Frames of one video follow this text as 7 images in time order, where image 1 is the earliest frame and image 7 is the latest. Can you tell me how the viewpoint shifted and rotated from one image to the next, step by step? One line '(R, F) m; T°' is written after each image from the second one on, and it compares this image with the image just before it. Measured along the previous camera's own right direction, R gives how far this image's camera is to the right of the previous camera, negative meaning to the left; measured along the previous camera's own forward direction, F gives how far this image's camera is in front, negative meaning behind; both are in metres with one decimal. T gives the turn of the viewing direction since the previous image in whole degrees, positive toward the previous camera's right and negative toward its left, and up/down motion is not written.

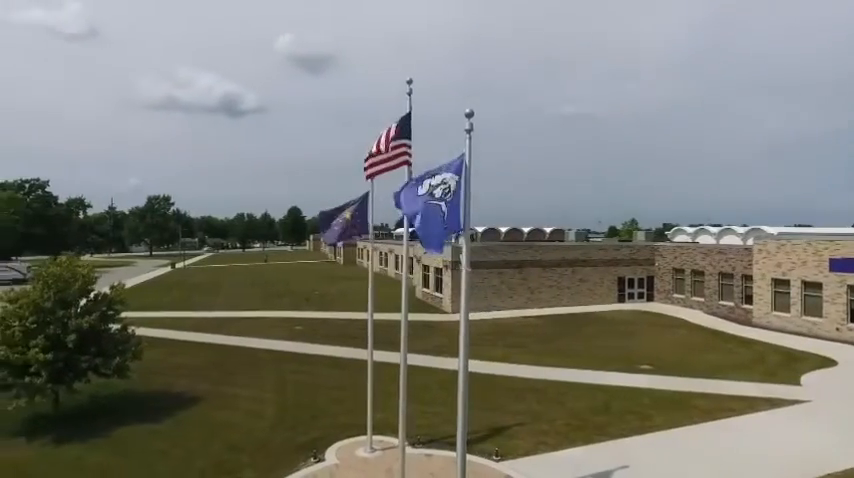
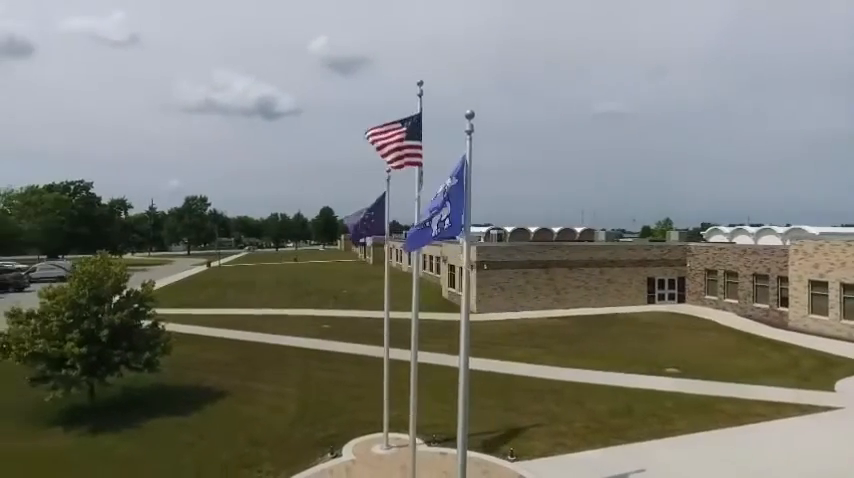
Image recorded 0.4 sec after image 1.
(+0.4, -0.1) m; -3°
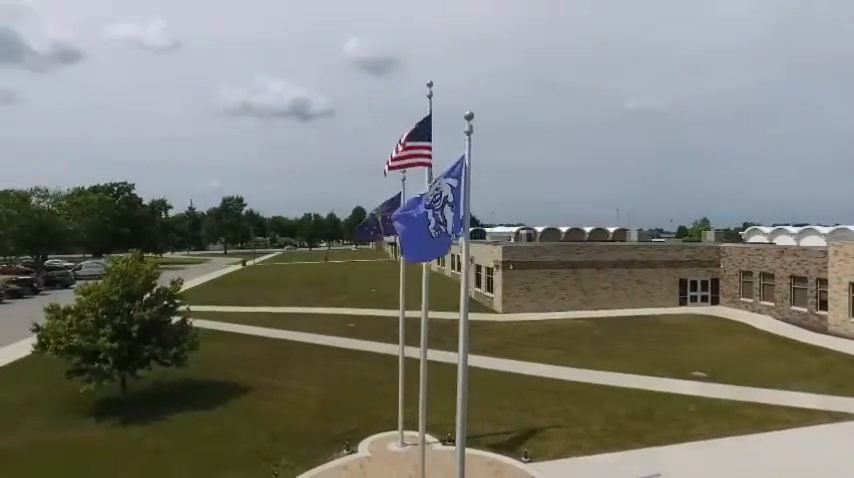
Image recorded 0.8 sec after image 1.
(+0.5, -0.1) m; -4°
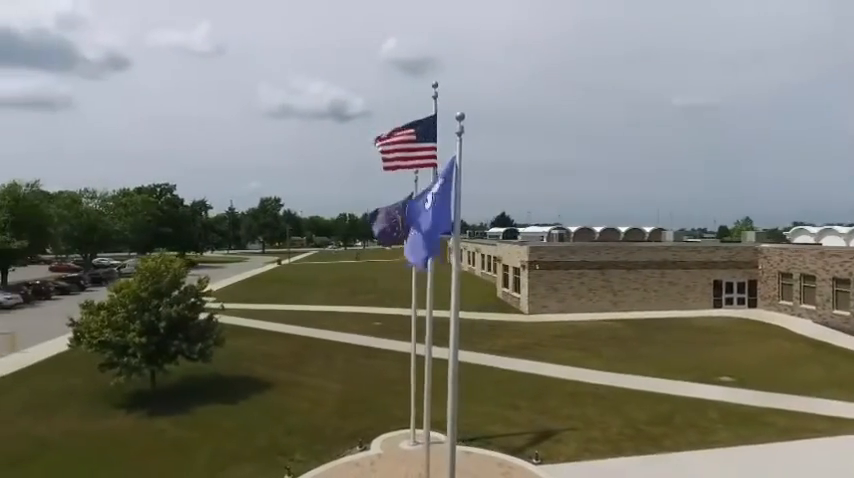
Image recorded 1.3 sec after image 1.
(+0.6, 0.0) m; -4°
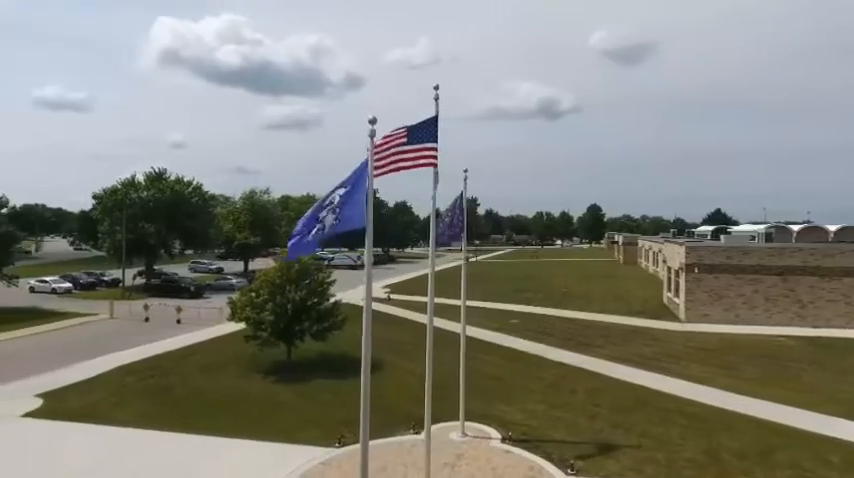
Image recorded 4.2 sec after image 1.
(+4.2, +0.4) m; -23°
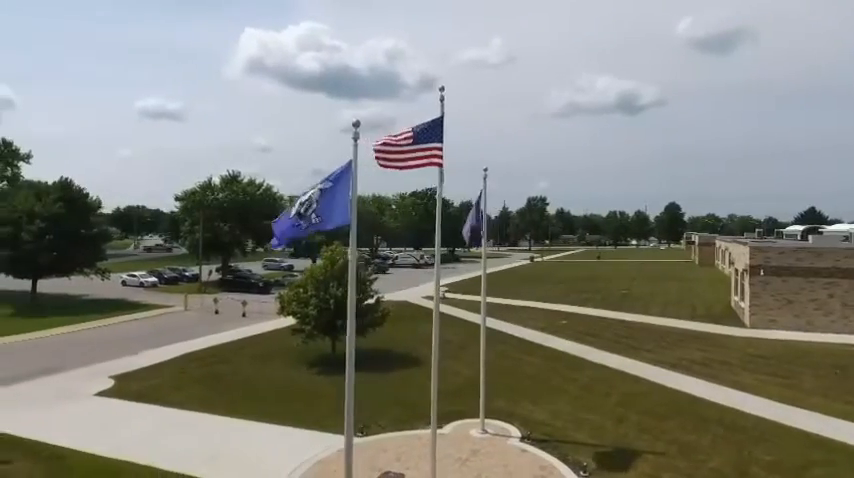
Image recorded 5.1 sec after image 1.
(+1.4, -0.2) m; -8°
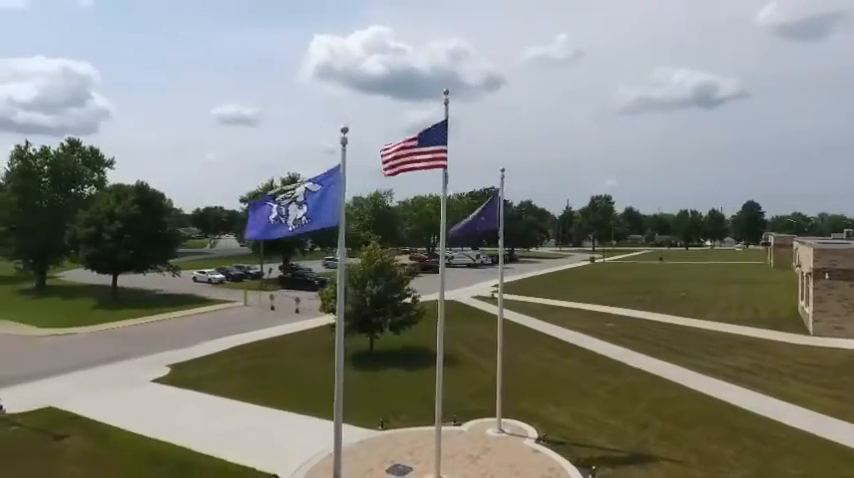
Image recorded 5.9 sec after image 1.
(+1.3, -0.2) m; -7°
